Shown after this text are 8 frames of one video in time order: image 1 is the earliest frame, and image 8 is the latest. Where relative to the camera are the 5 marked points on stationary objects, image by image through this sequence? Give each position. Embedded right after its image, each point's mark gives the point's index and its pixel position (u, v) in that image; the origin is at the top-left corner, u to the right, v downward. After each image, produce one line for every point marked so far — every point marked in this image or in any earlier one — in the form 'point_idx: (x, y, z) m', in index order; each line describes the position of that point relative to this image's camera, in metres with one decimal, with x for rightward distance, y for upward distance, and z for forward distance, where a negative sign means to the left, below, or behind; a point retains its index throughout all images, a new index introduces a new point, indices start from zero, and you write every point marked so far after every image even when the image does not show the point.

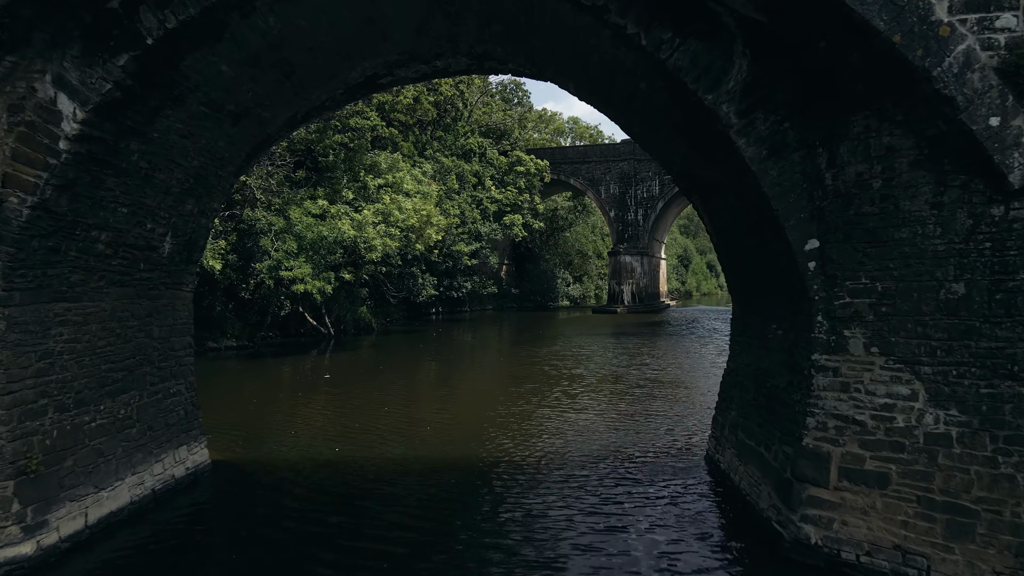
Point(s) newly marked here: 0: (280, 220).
0: (-3.7, +1.1, +15.5) m
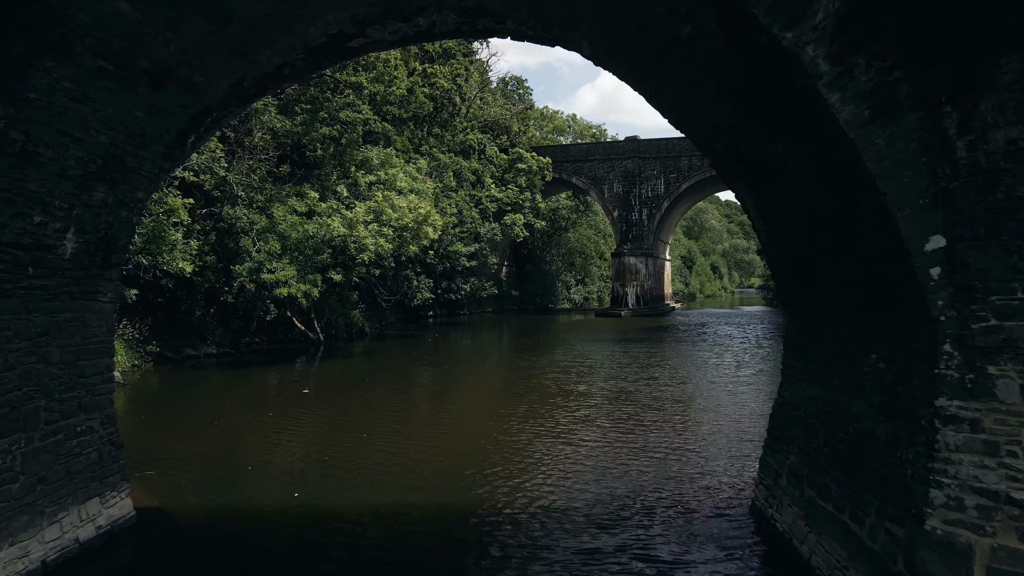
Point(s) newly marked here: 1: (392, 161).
0: (-3.7, +1.1, +14.4) m
1: (-2.2, +2.4, +17.8) m
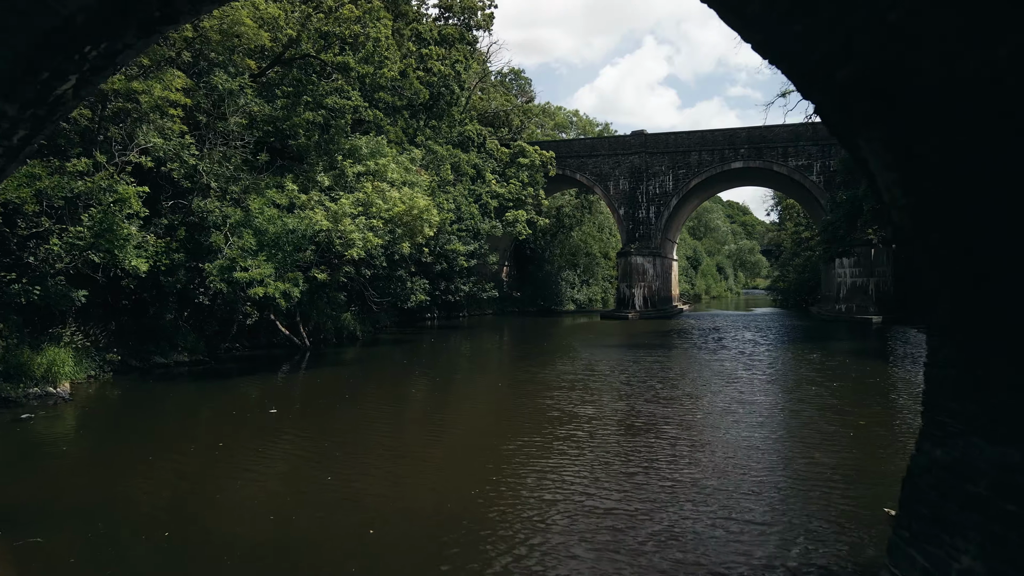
0: (-3.7, +1.0, +12.9) m
1: (-2.2, +2.3, +16.4) m
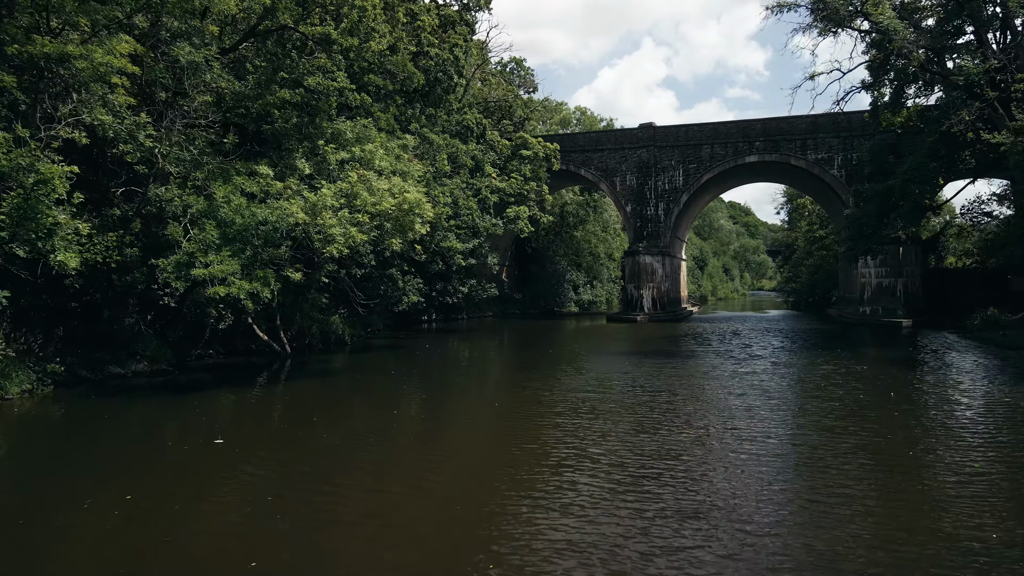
0: (-3.6, +1.0, +11.3) m
1: (-2.1, +2.3, +14.7) m
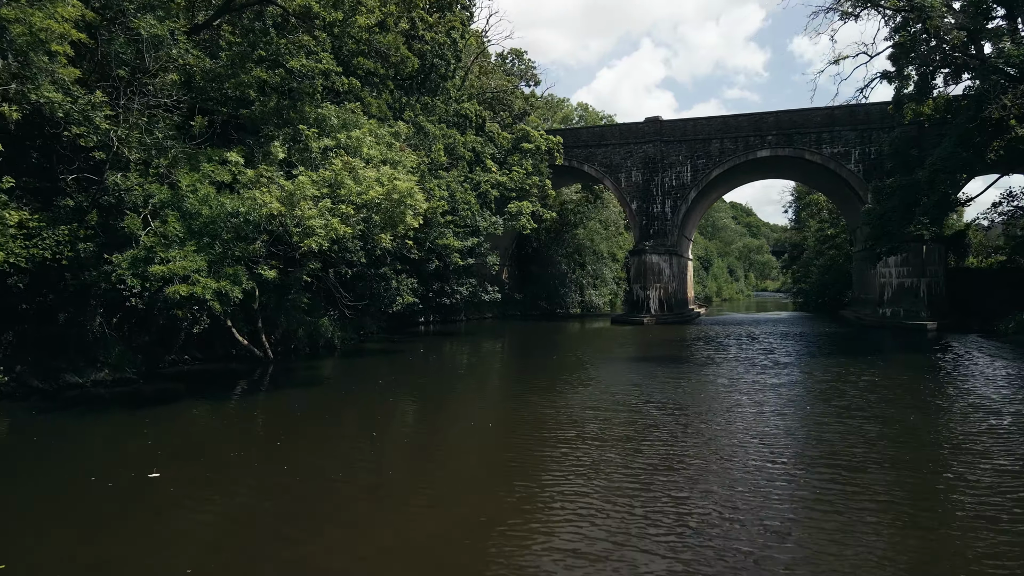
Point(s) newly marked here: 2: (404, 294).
0: (-3.6, +1.0, +10.0) m
1: (-2.1, +2.3, +13.4) m
2: (-1.8, -0.1, +16.5) m
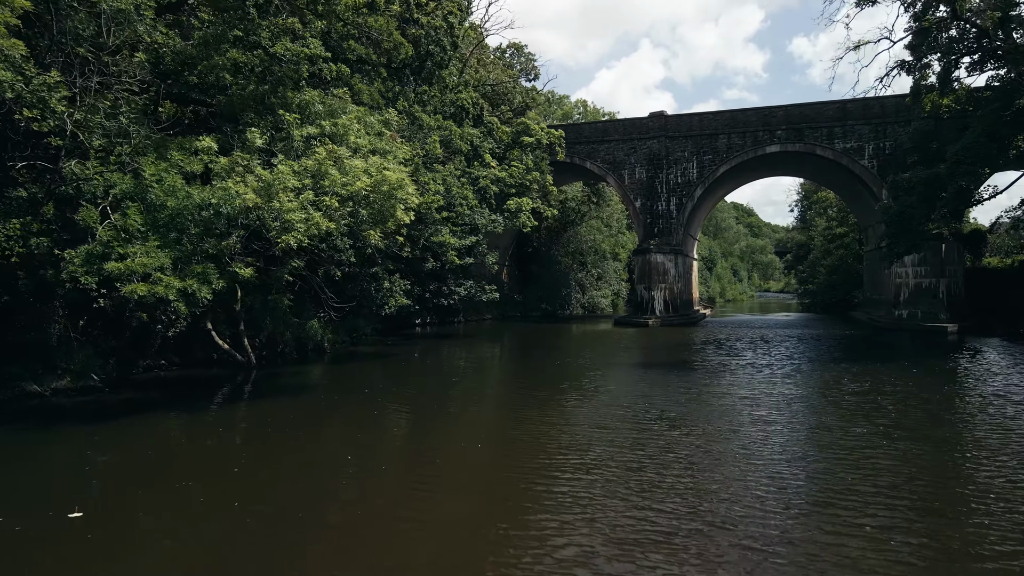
0: (-3.6, +1.0, +9.0) m
1: (-2.1, +2.3, +12.5) m
2: (-1.9, -0.1, +15.5) m
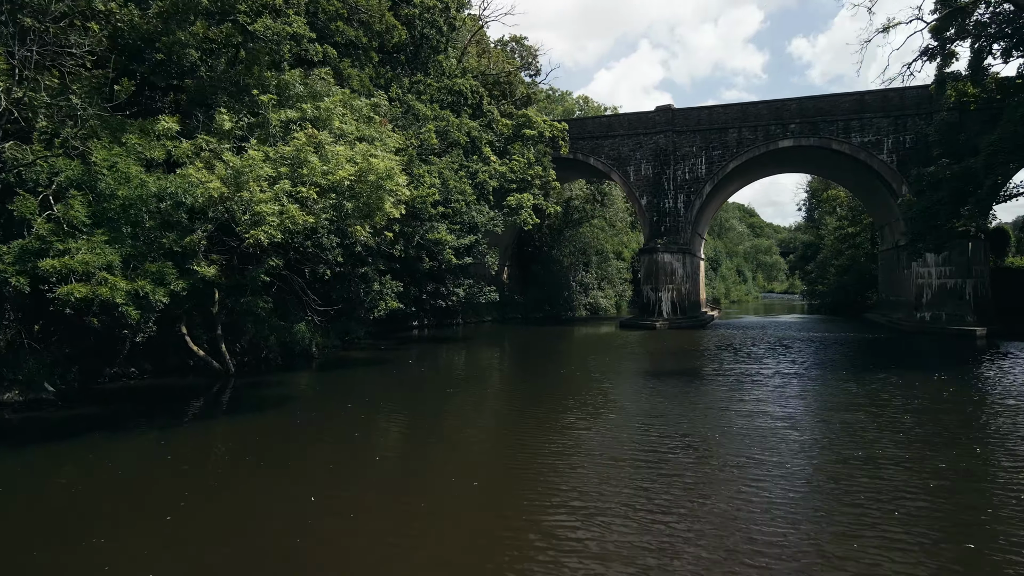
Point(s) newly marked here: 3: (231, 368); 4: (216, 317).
0: (-3.6, +1.0, +7.9) m
1: (-2.1, +2.3, +11.3) m
2: (-1.8, -0.1, +14.4) m
3: (-3.8, -1.1, +13.1) m
4: (-3.9, -0.4, +12.6) m
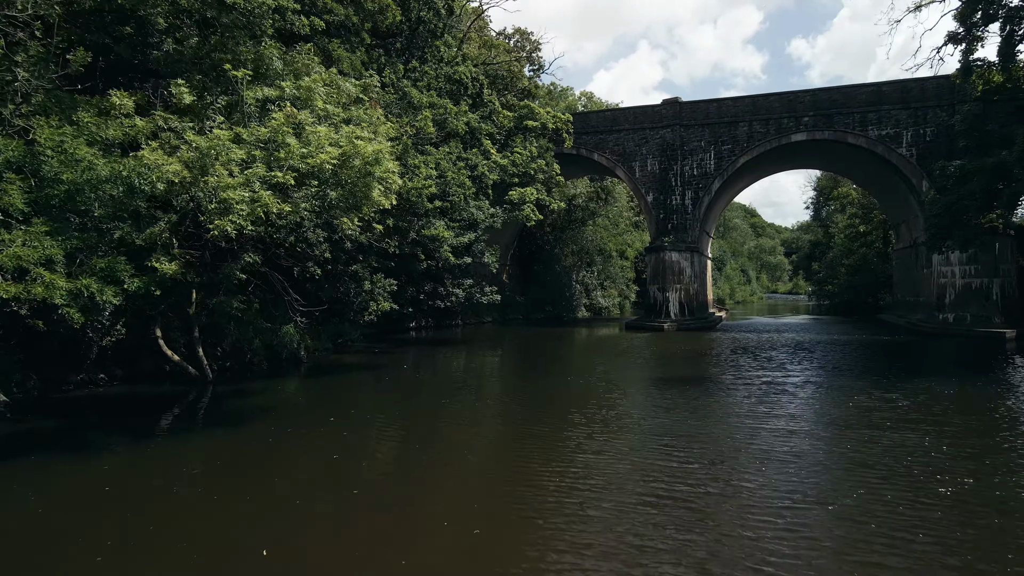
0: (-3.6, +1.0, +6.9) m
1: (-2.1, +2.3, +10.3) m
2: (-1.8, -0.1, +13.4) m
3: (-3.8, -1.1, +12.1) m
4: (-3.8, -0.4, +11.6) m
